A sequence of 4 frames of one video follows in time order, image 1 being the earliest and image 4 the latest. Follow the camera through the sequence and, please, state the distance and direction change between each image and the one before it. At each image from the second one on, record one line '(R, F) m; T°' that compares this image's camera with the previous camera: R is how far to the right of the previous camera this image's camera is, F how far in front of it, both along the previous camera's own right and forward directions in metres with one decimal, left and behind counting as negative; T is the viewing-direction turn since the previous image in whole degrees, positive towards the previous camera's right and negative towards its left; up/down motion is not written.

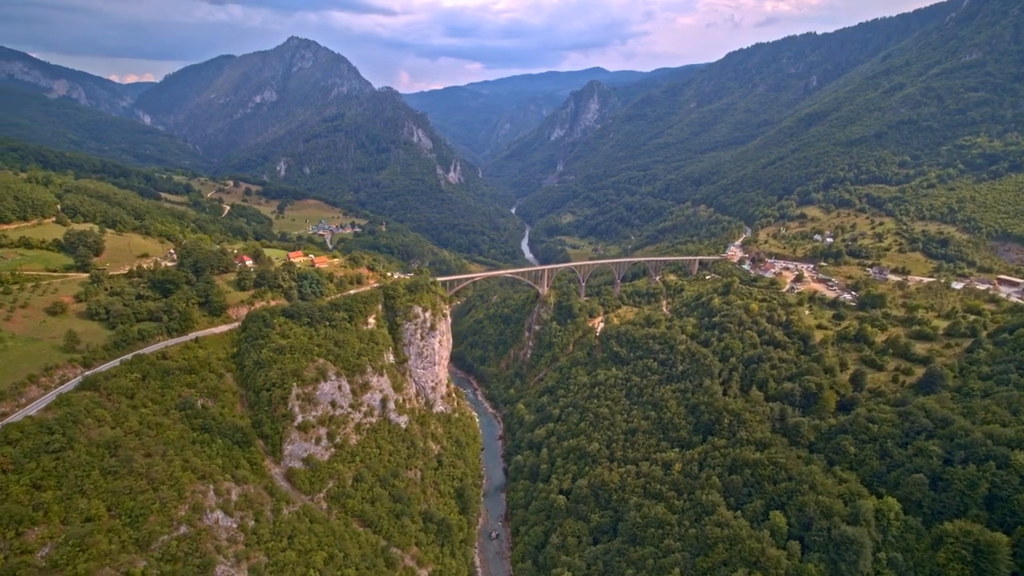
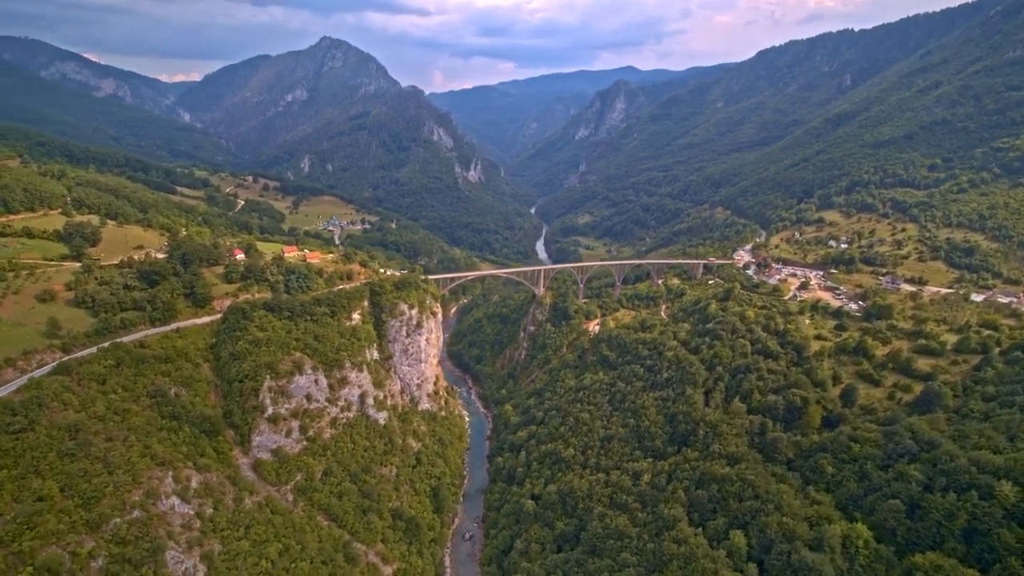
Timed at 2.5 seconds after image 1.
(+4.8, +0.7) m; -4°
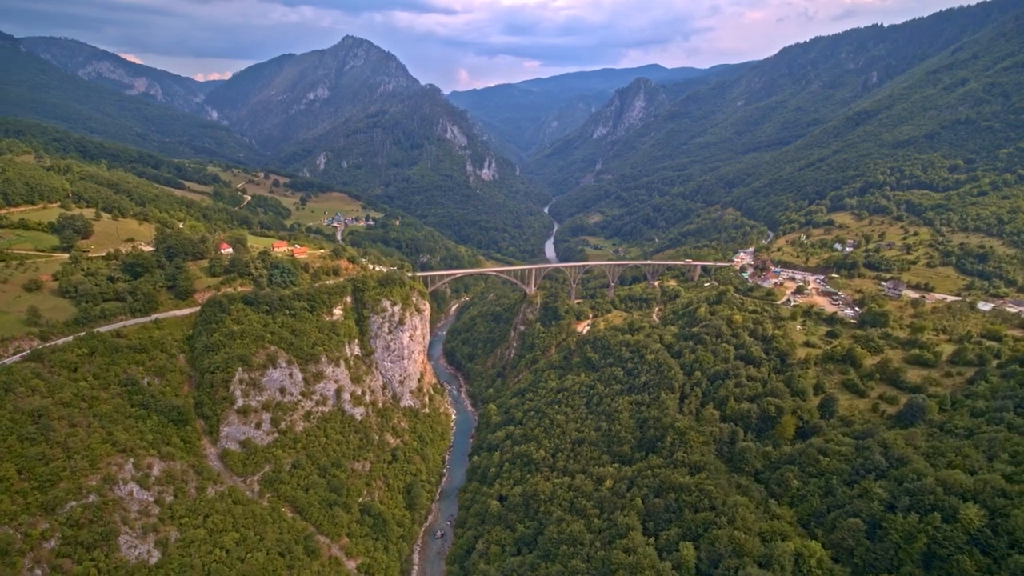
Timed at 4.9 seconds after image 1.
(+4.5, +0.6) m; -3°
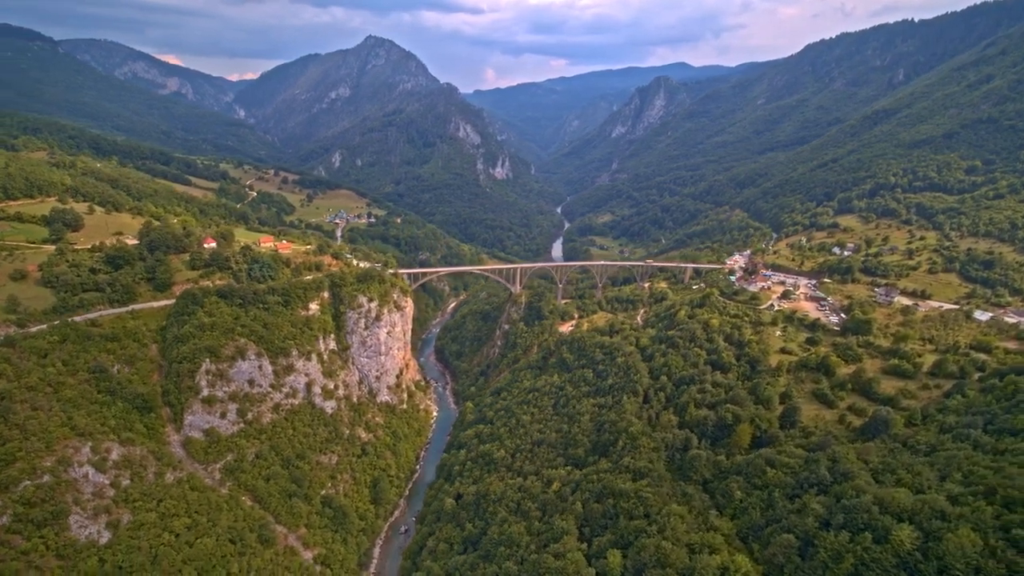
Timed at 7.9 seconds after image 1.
(+5.5, +0.4) m; -4°
